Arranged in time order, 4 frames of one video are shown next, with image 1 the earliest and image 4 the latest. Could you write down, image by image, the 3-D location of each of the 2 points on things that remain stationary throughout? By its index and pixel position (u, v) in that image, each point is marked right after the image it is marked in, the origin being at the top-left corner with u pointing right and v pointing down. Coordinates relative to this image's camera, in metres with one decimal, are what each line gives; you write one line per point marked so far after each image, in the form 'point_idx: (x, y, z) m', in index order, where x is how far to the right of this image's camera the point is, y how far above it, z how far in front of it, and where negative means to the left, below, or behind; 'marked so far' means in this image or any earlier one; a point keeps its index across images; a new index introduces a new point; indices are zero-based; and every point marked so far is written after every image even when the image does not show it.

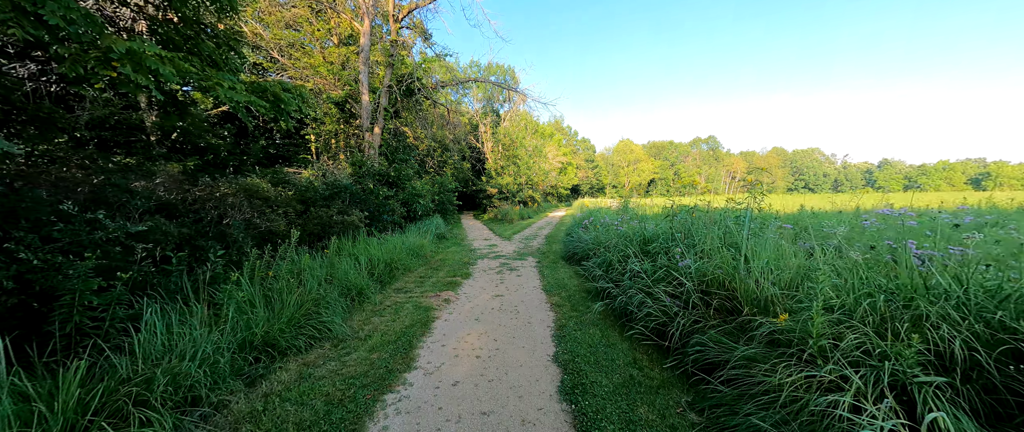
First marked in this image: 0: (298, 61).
0: (-7.4, +5.4, +10.7) m
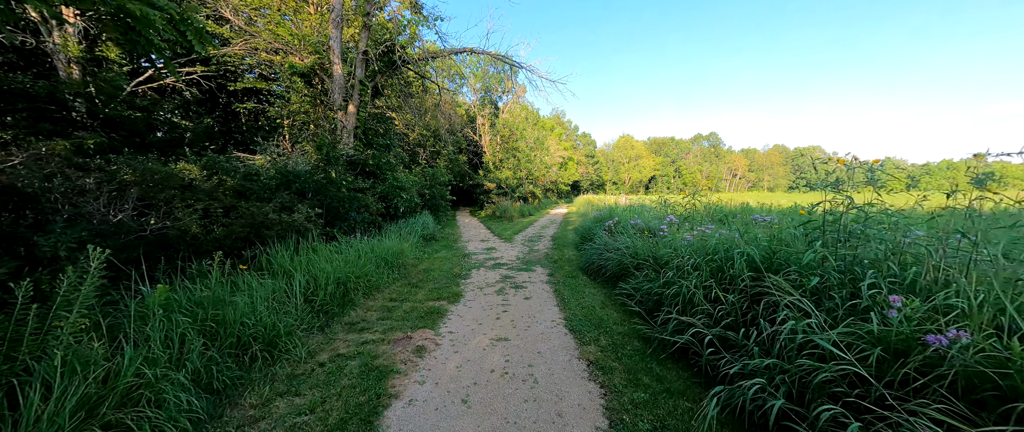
0: (-7.3, +5.5, +8.8) m
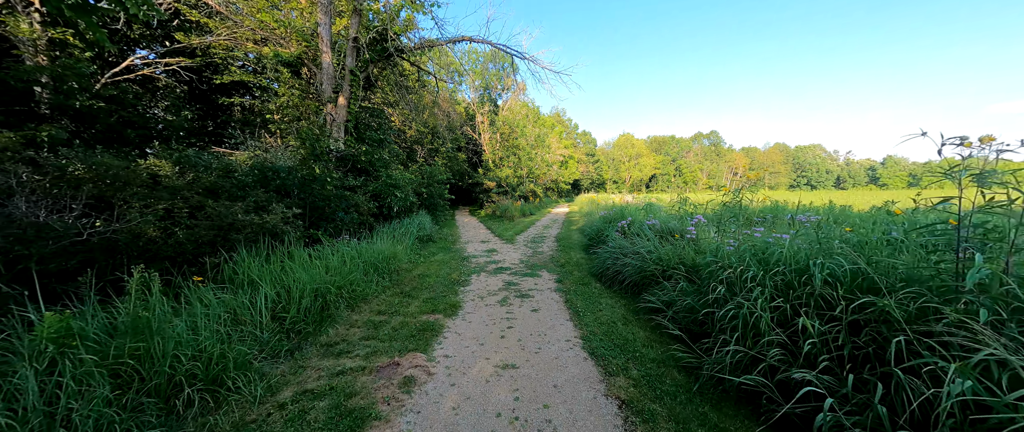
0: (-7.3, +5.5, +8.2) m
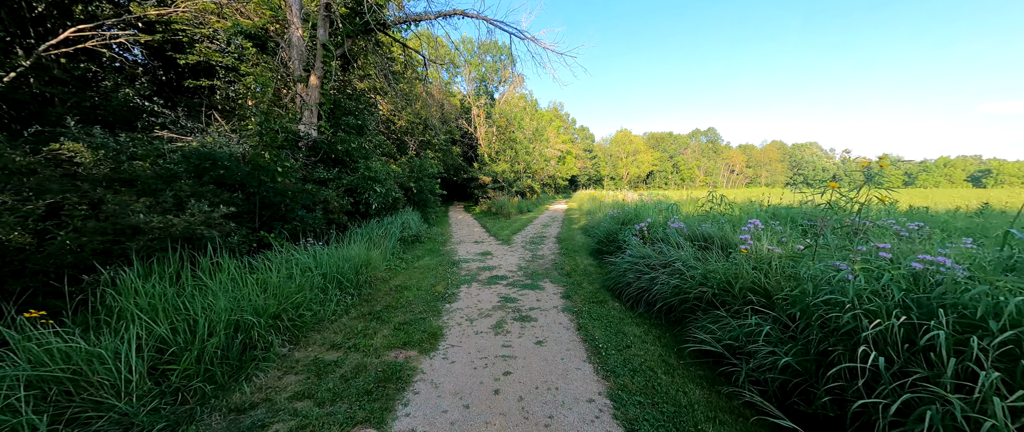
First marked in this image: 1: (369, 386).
0: (-7.3, +5.6, +7.0) m
1: (-1.1, -1.3, +2.4) m
